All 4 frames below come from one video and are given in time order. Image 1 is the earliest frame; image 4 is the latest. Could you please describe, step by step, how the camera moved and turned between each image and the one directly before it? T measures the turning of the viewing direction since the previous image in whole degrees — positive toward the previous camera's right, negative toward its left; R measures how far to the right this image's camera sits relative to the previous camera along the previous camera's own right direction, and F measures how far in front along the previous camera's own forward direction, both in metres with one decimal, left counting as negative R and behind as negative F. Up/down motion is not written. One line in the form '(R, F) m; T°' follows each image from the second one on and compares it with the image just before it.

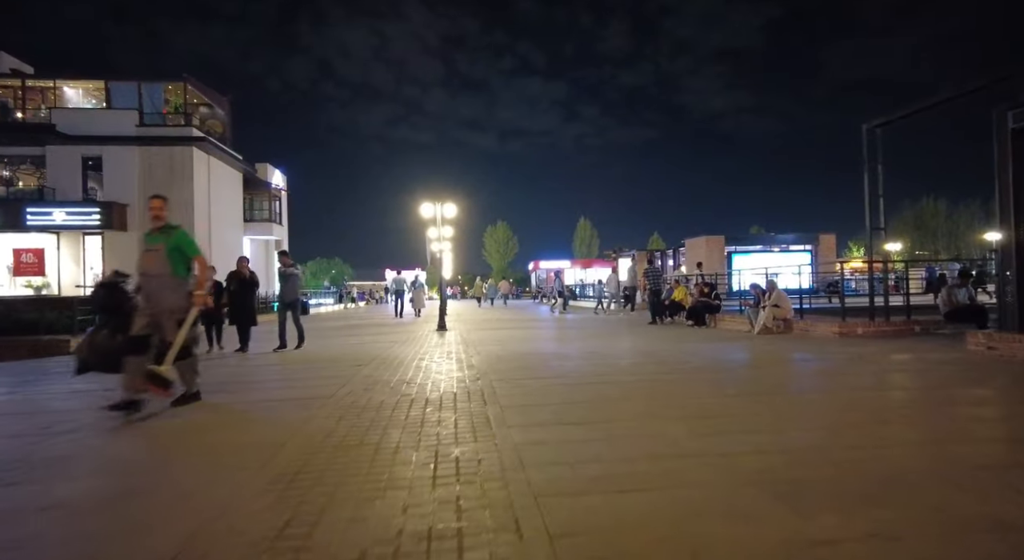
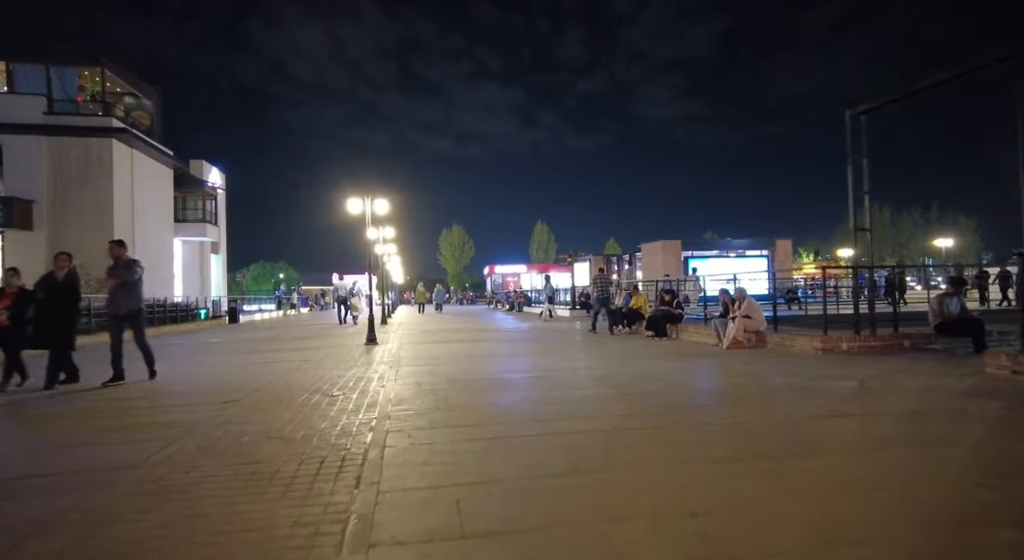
(+0.5, +2.1) m; +4°
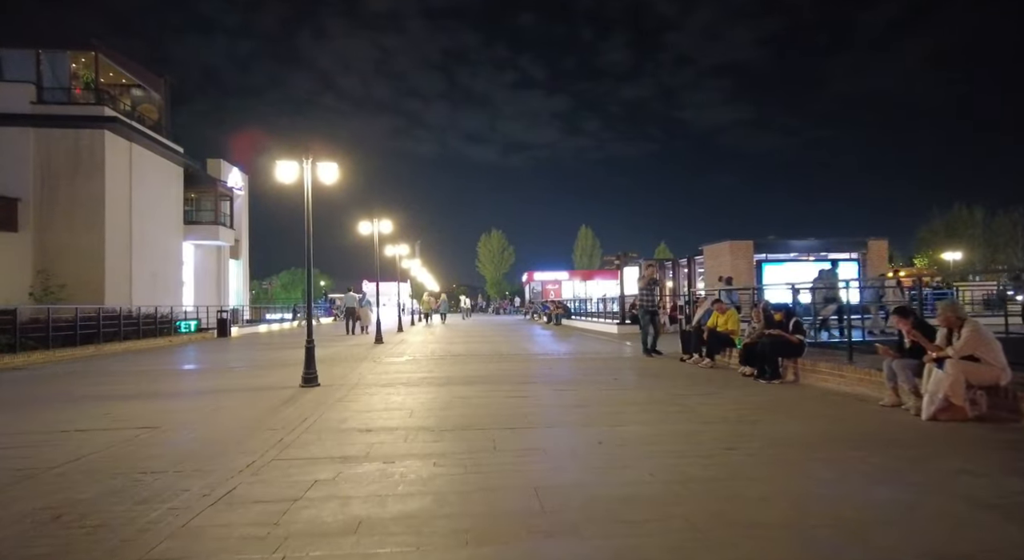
(+0.5, +6.2) m; -4°
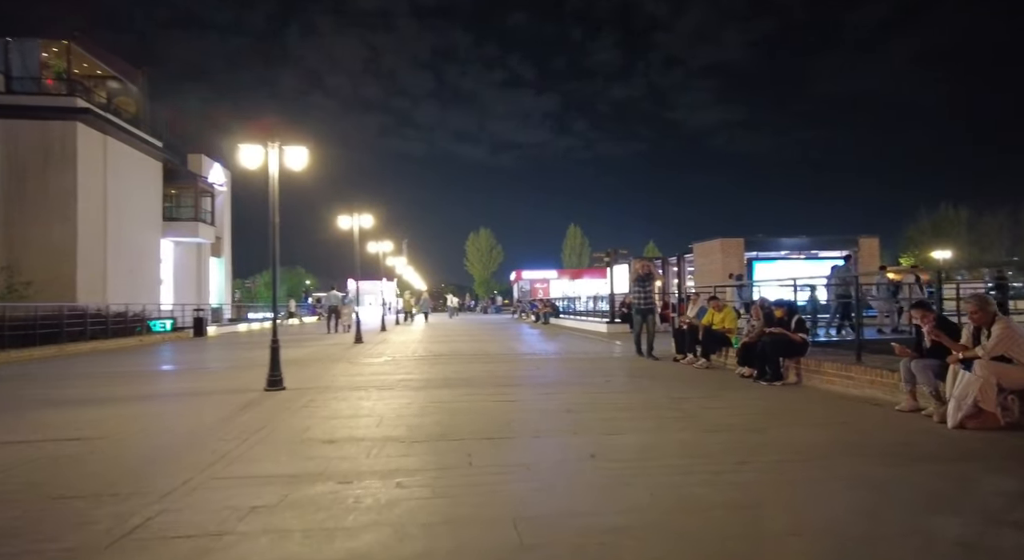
(+0.1, +0.8) m; +1°
